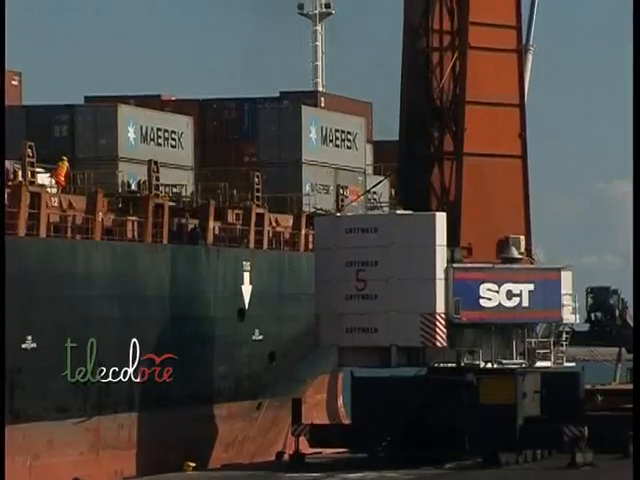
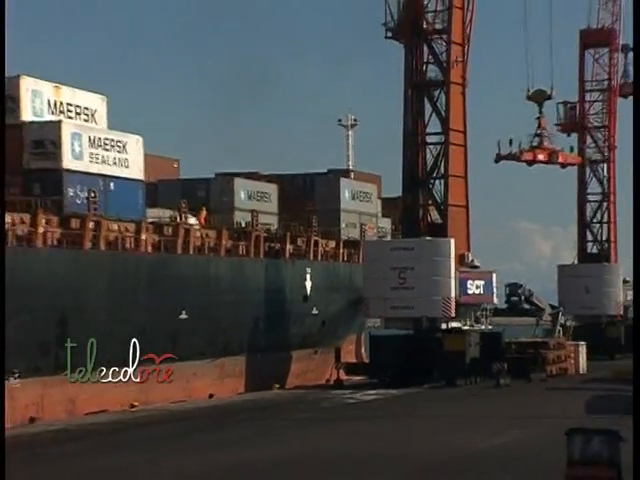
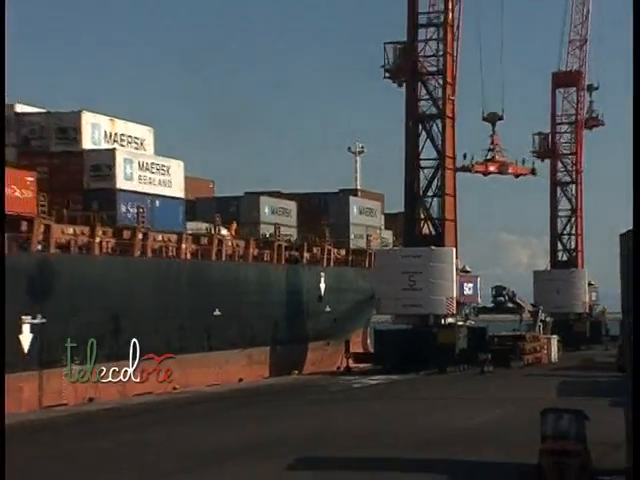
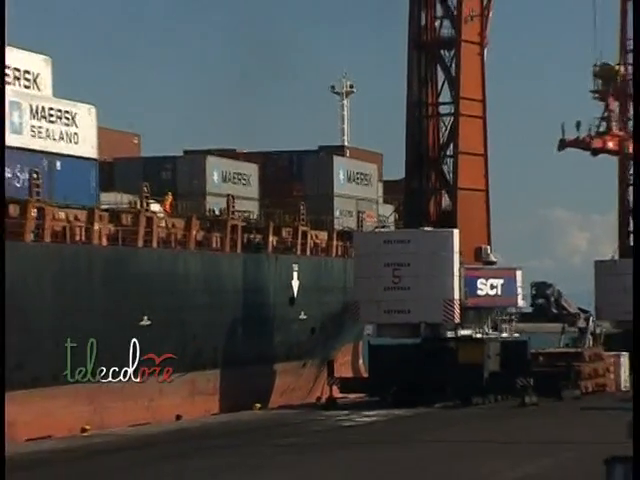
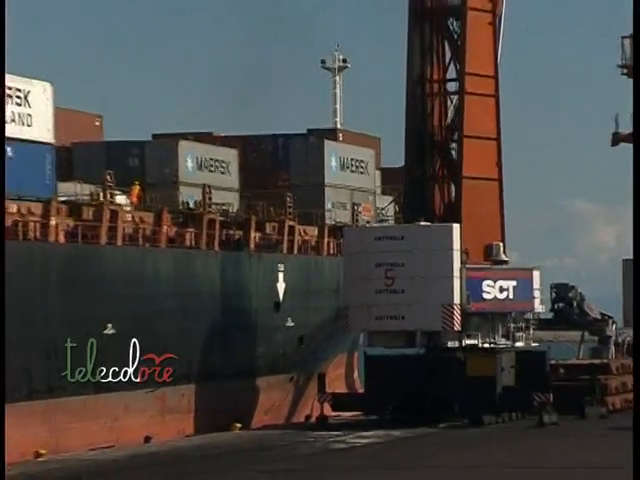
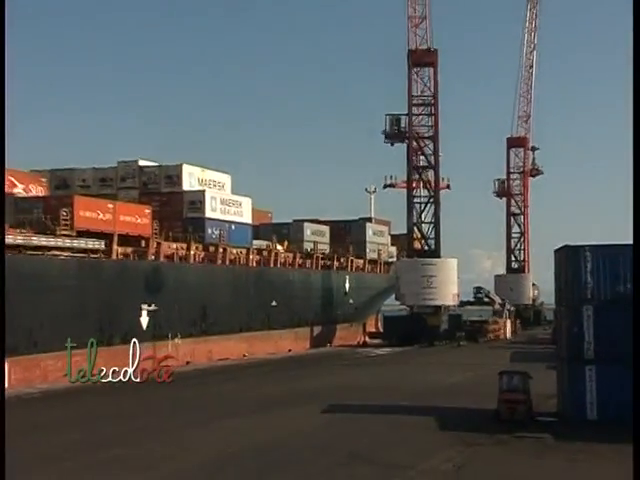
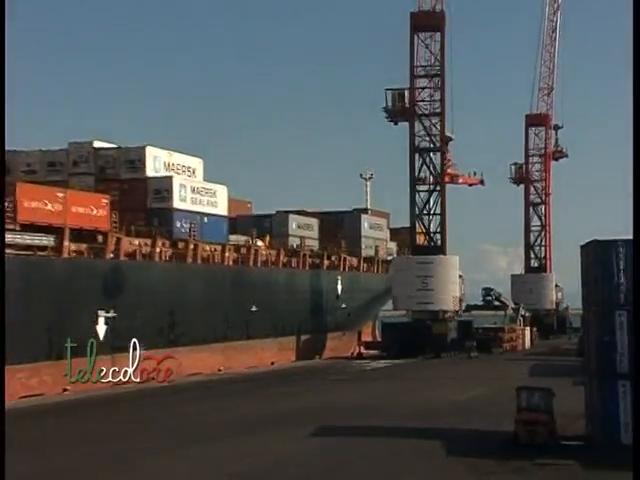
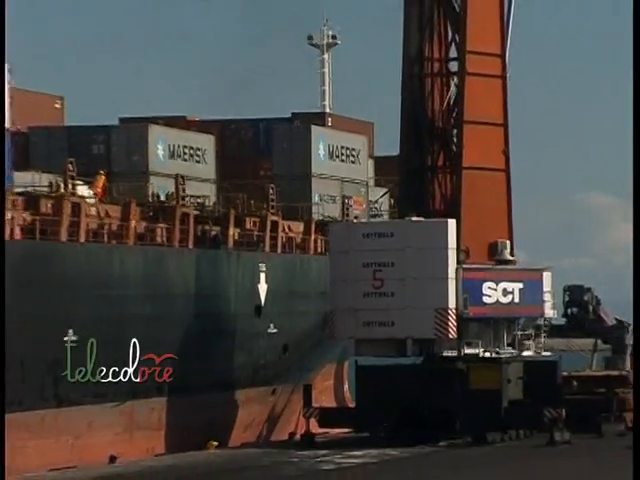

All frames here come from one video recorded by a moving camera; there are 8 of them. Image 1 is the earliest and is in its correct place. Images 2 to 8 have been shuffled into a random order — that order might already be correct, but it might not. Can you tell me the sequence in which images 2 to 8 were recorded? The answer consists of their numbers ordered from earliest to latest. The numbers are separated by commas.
8, 5, 4, 2, 3, 7, 6
